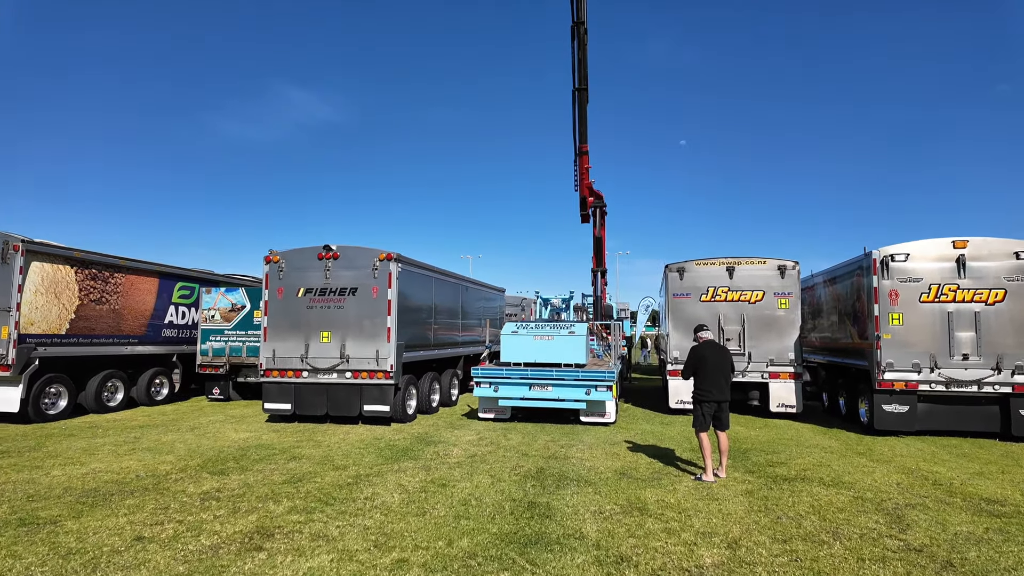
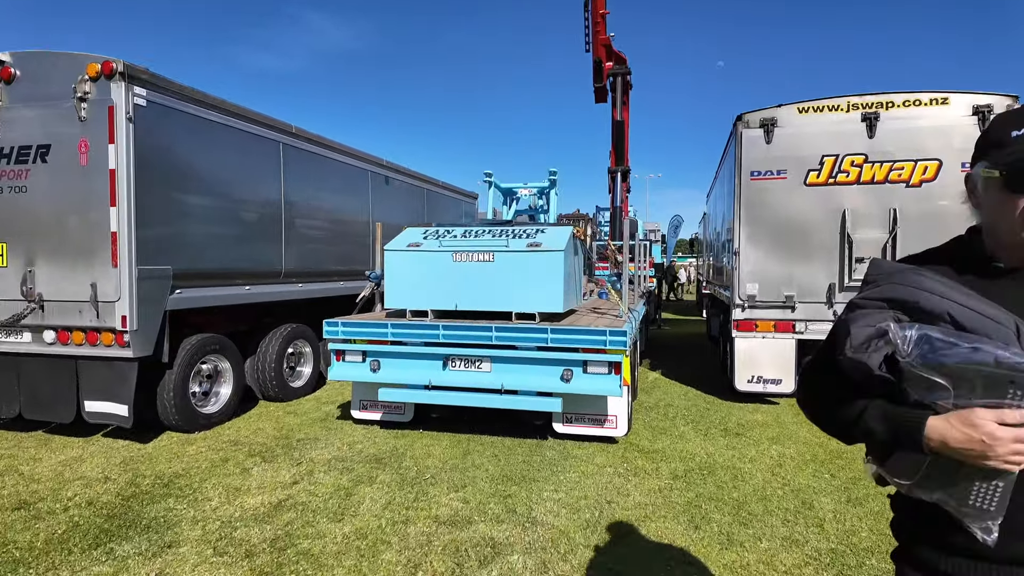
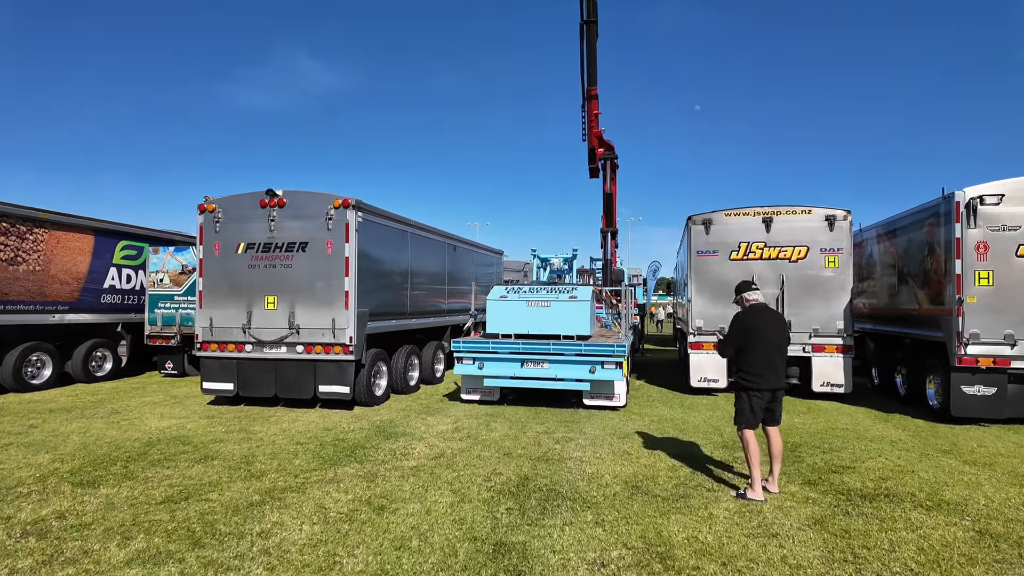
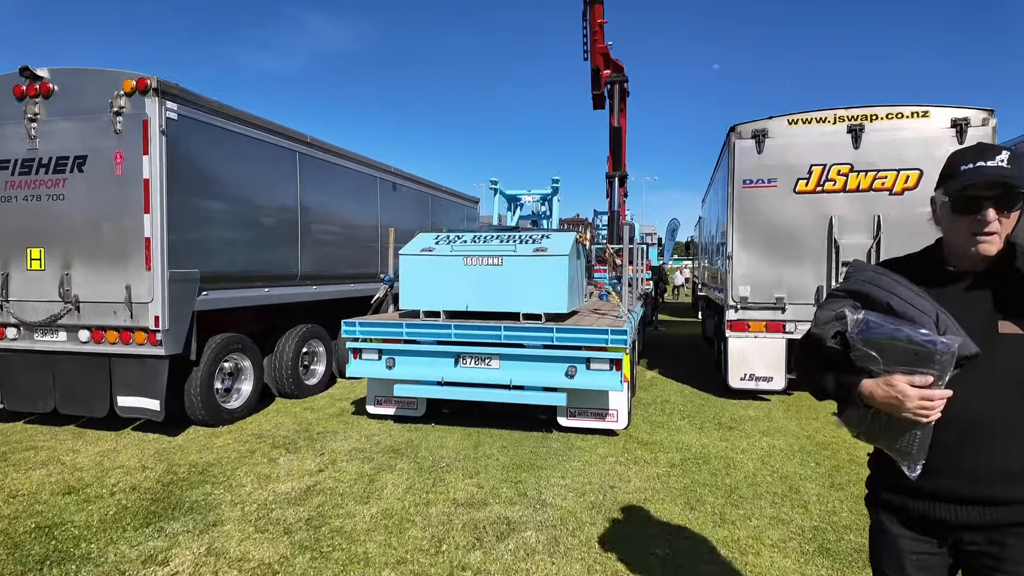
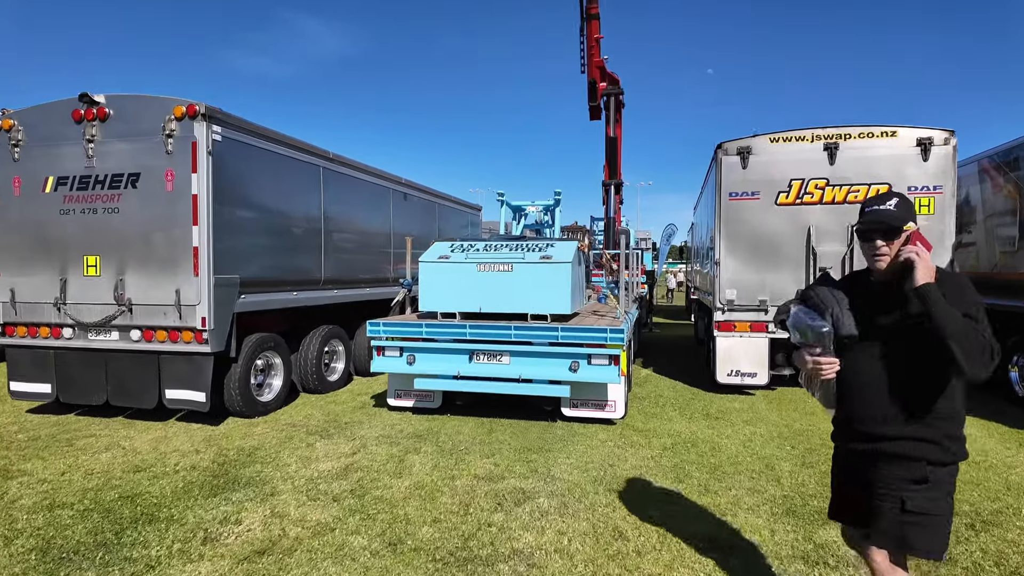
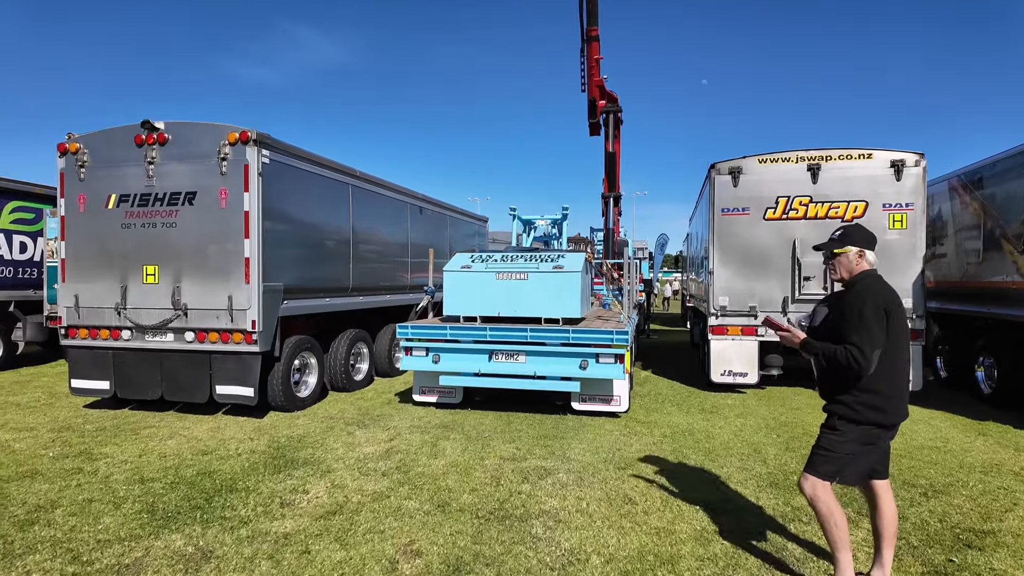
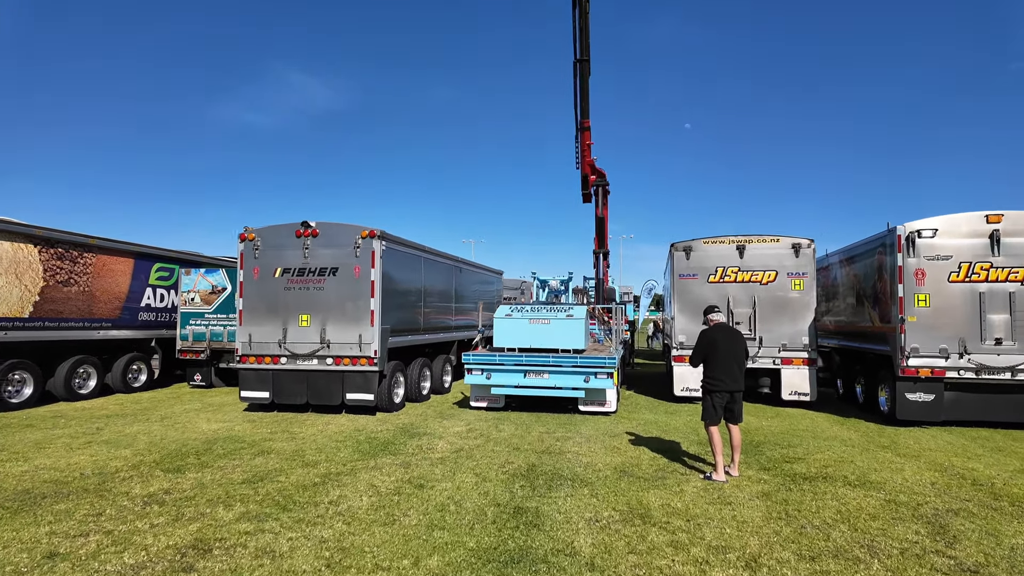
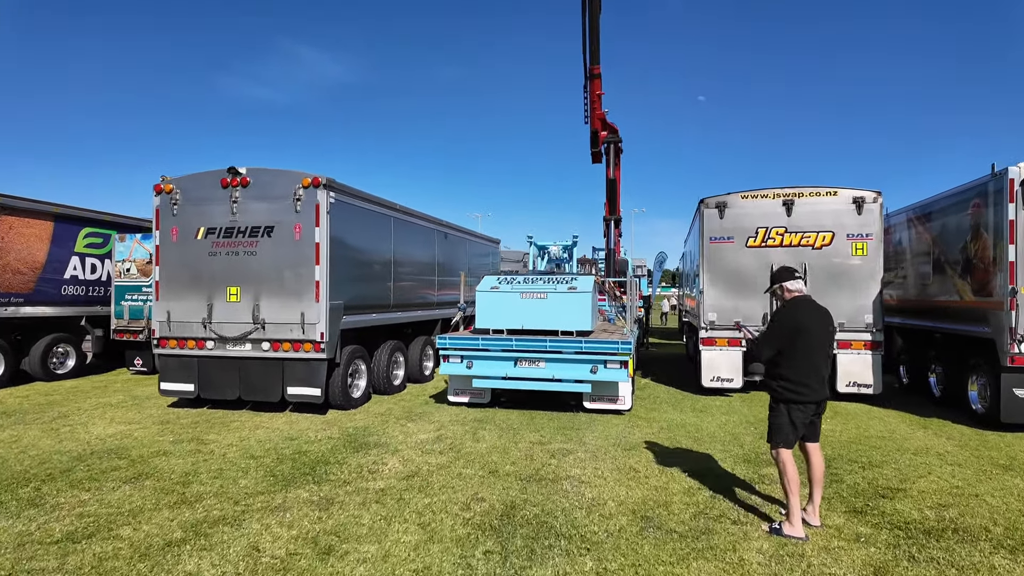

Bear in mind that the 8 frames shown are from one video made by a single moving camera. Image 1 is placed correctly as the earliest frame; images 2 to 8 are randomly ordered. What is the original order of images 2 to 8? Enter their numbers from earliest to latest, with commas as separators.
7, 3, 8, 6, 5, 4, 2
